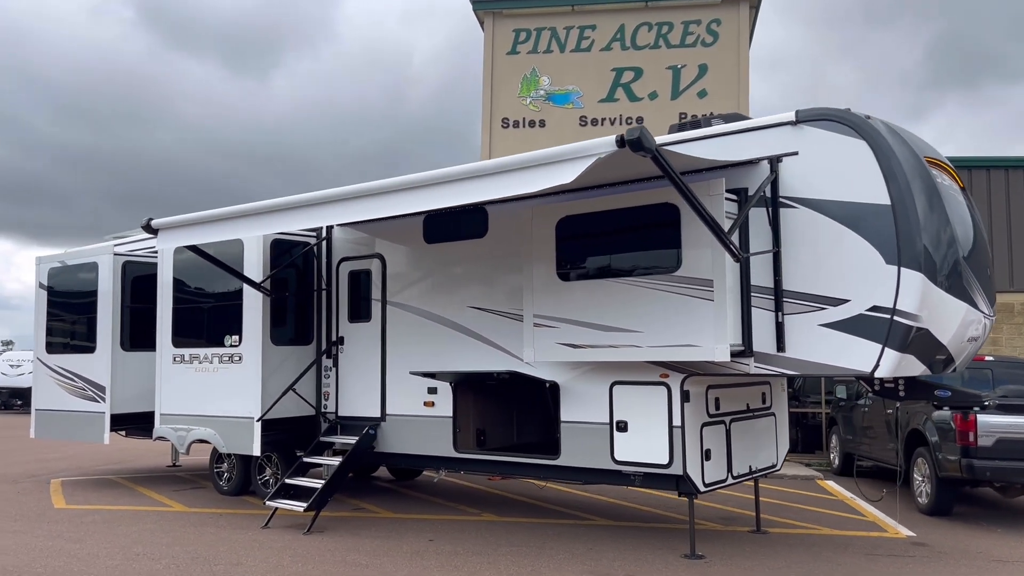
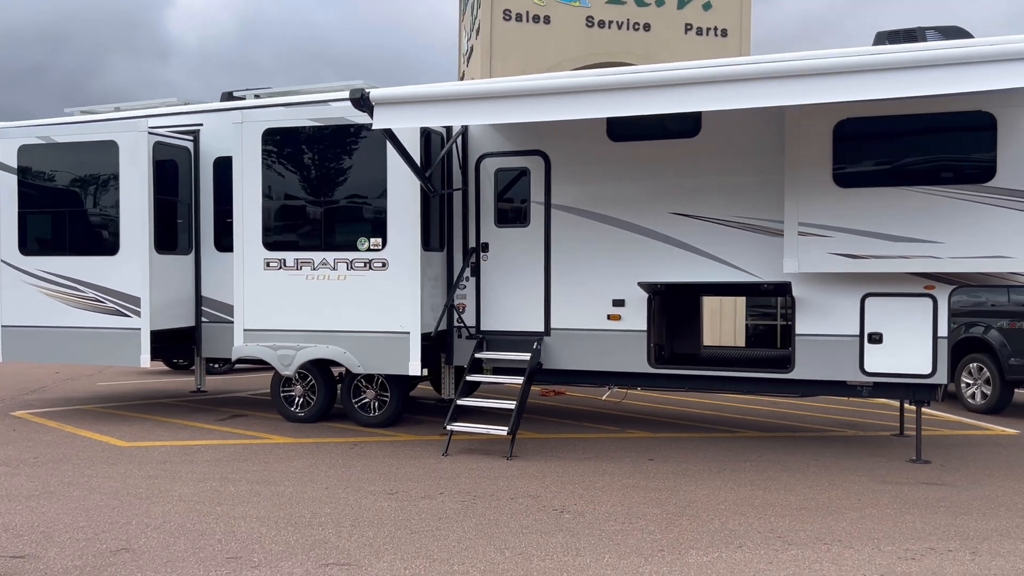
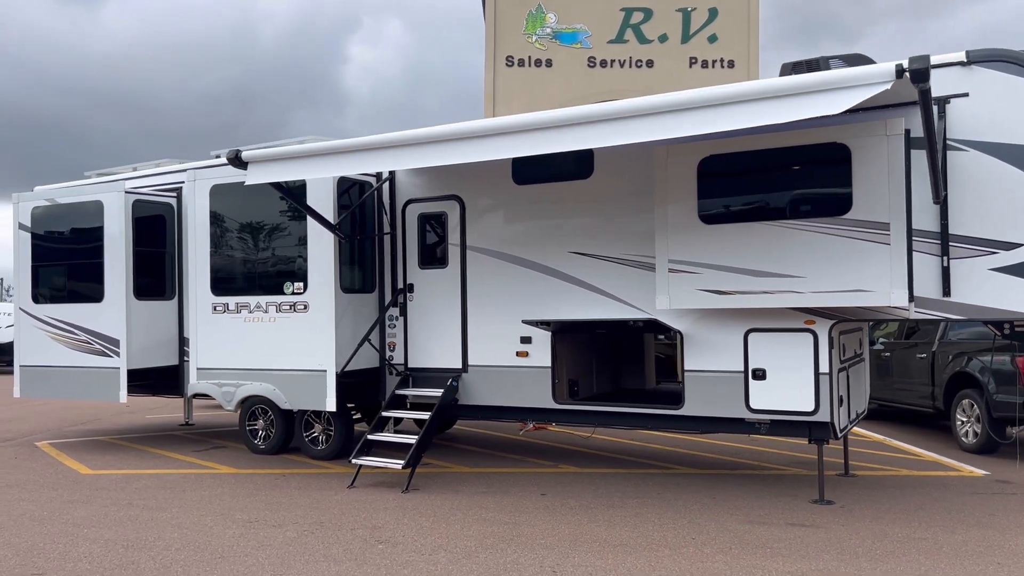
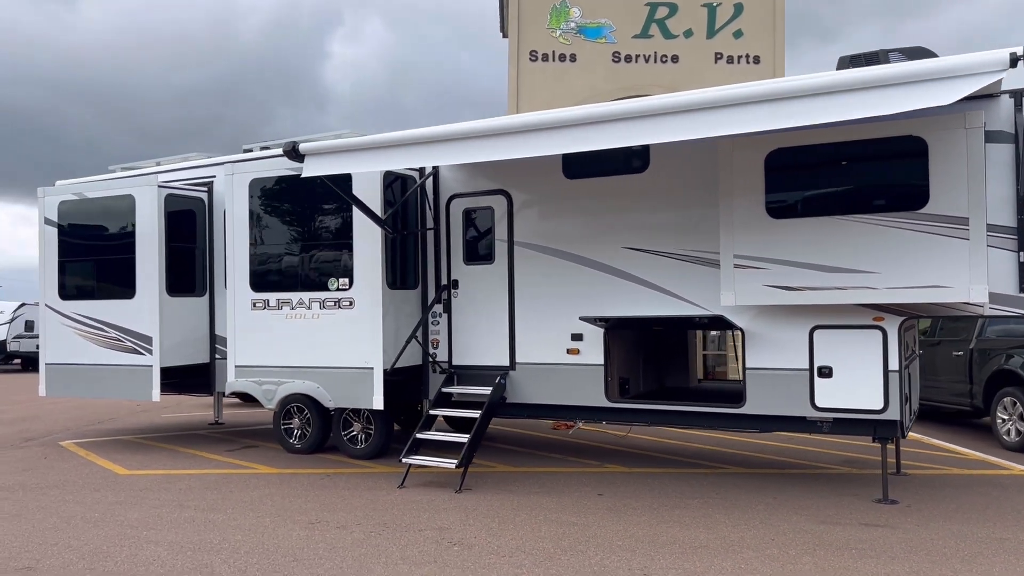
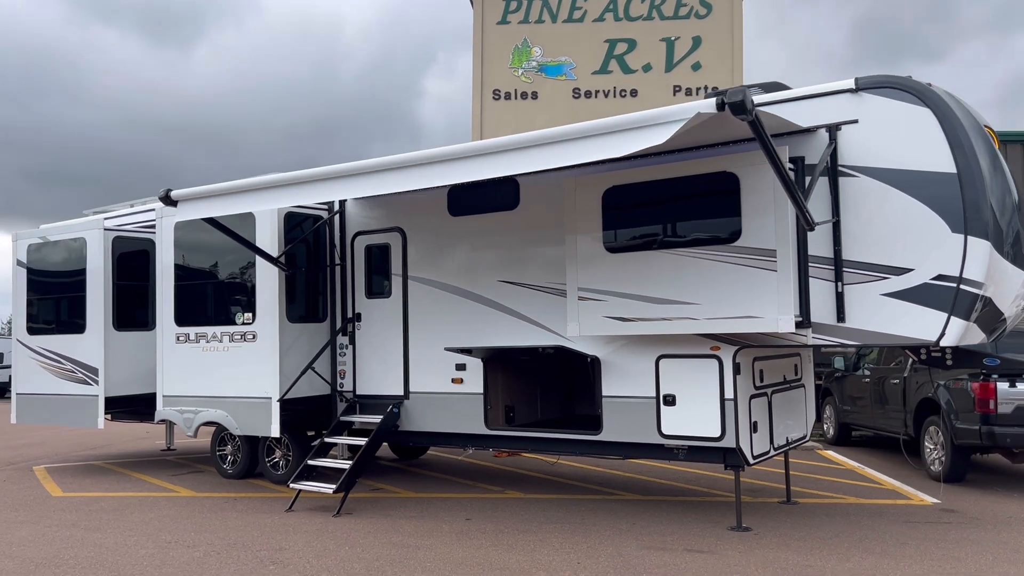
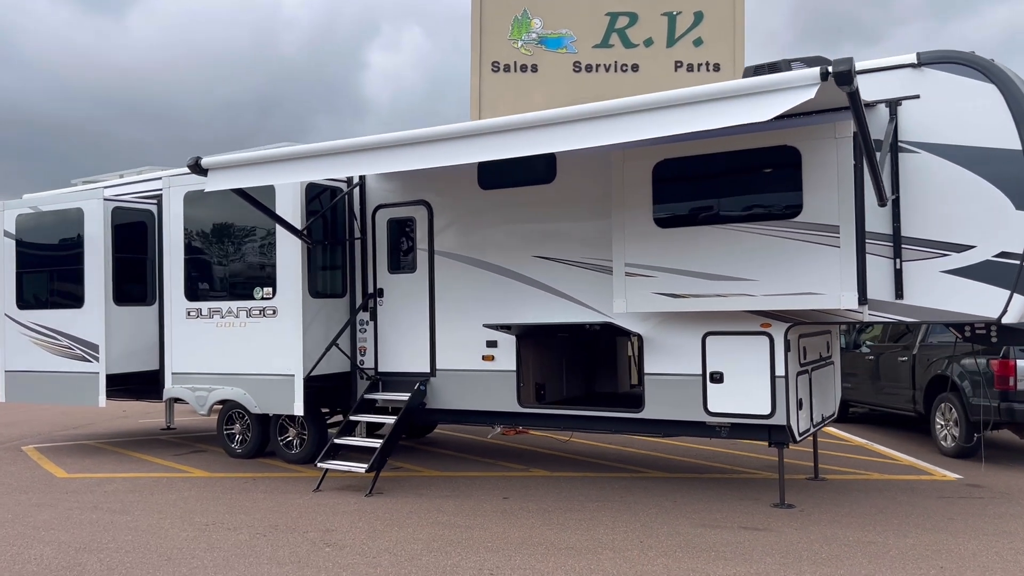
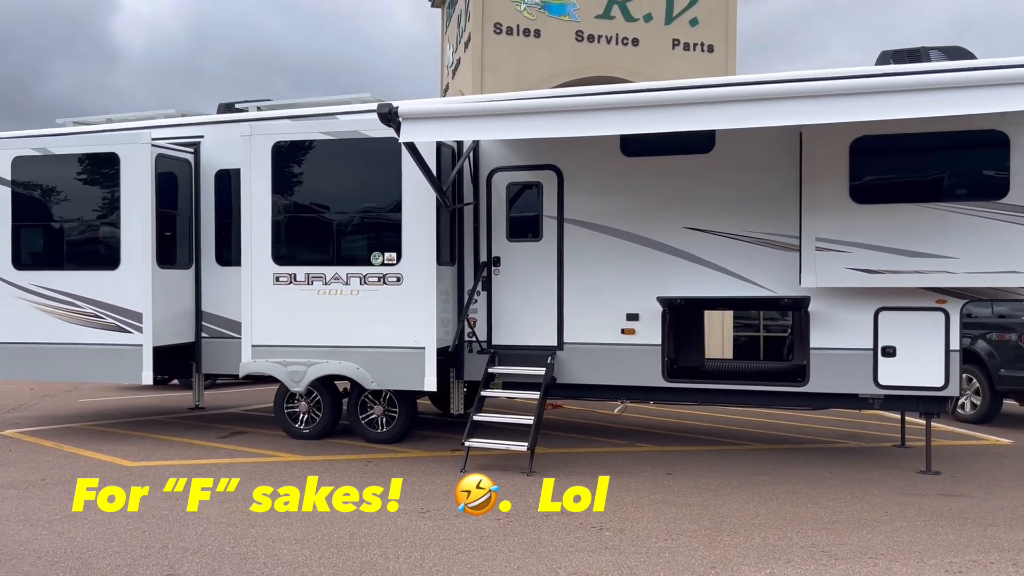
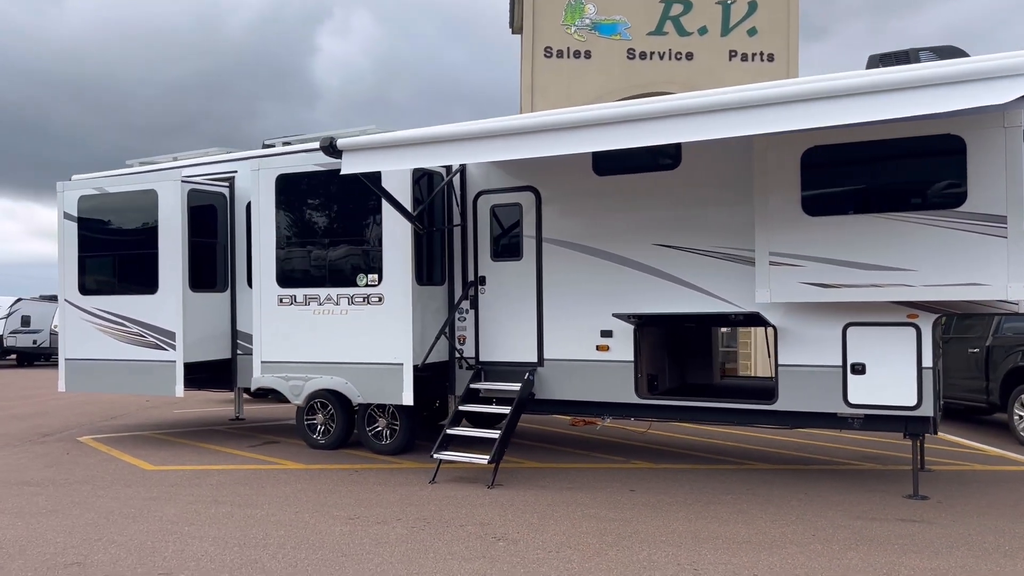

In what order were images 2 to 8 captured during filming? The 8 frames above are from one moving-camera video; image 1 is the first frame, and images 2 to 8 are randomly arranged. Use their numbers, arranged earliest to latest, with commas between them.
5, 6, 3, 4, 8, 2, 7
